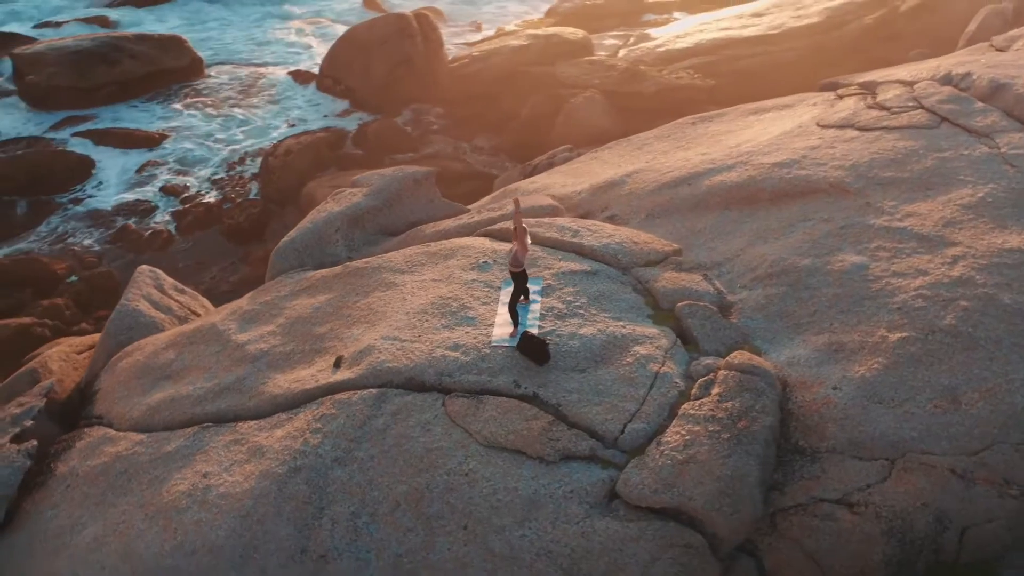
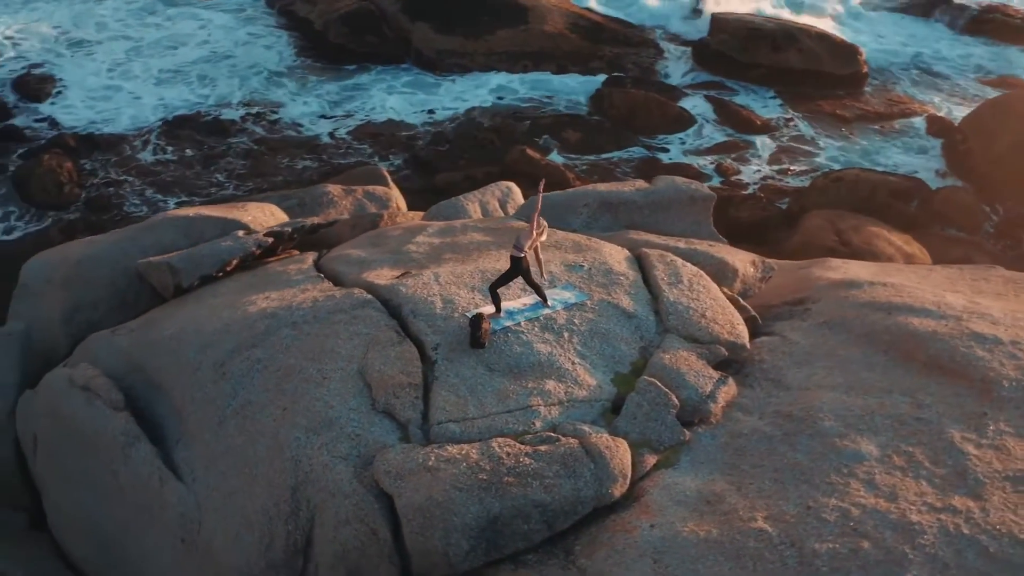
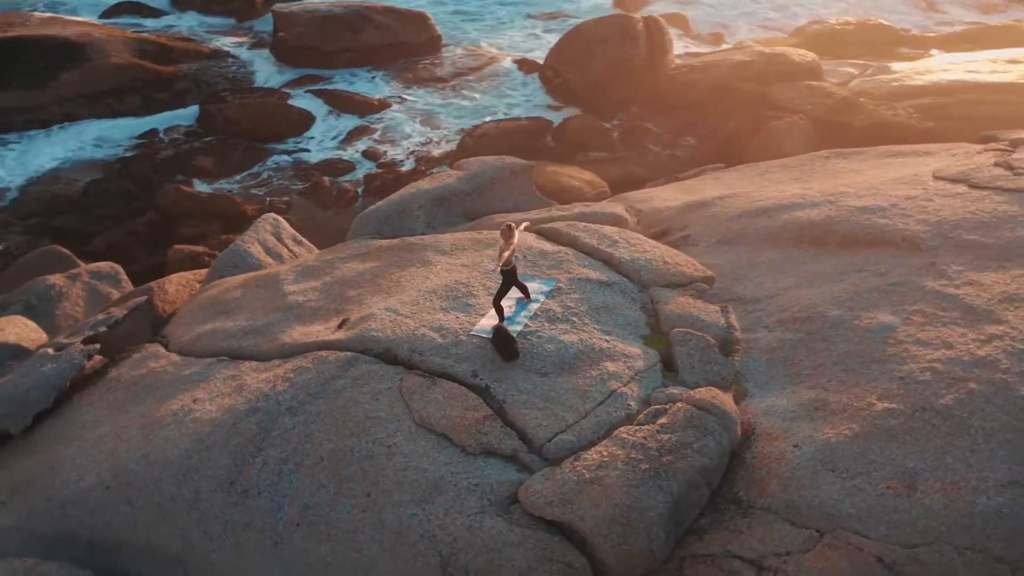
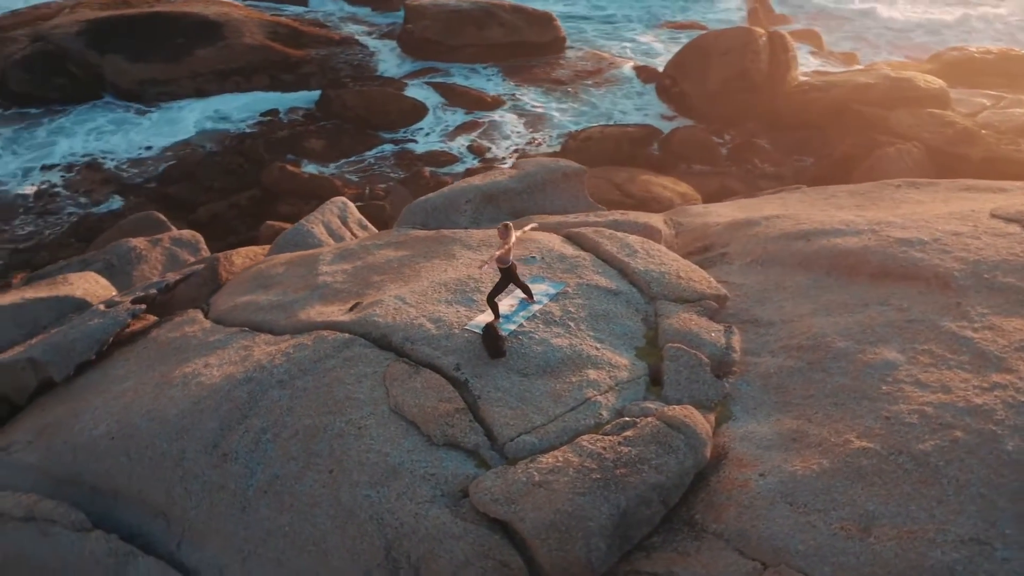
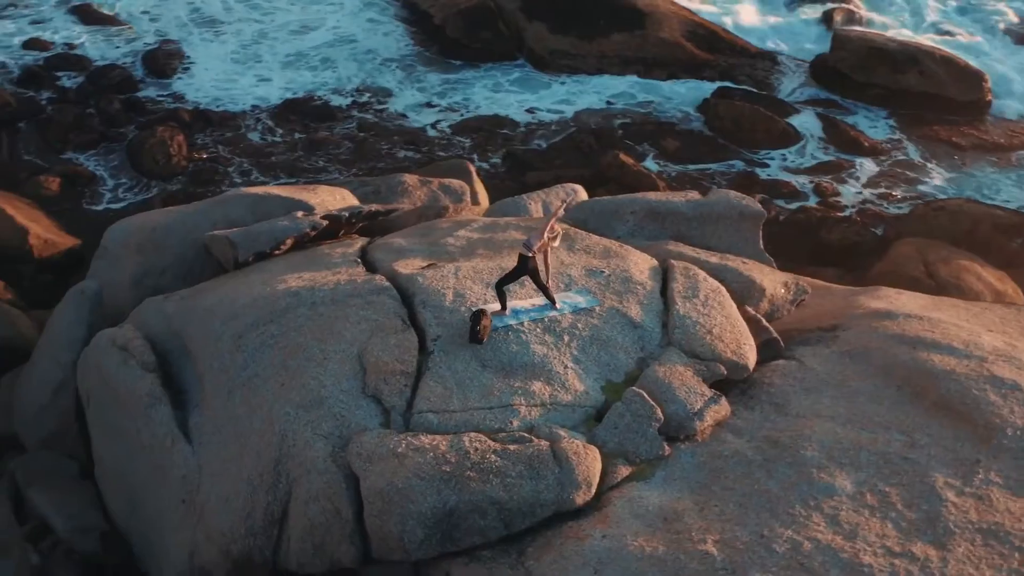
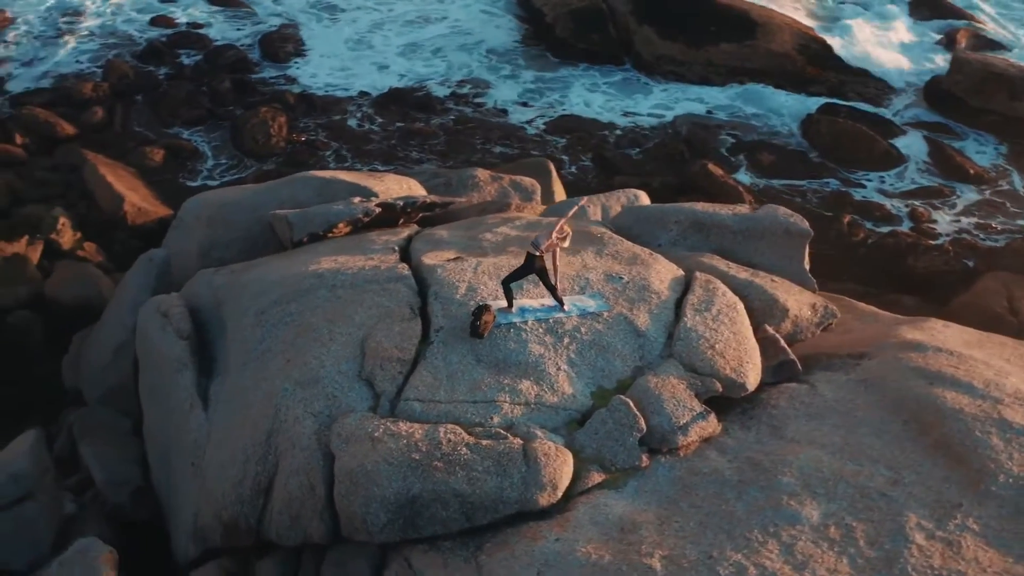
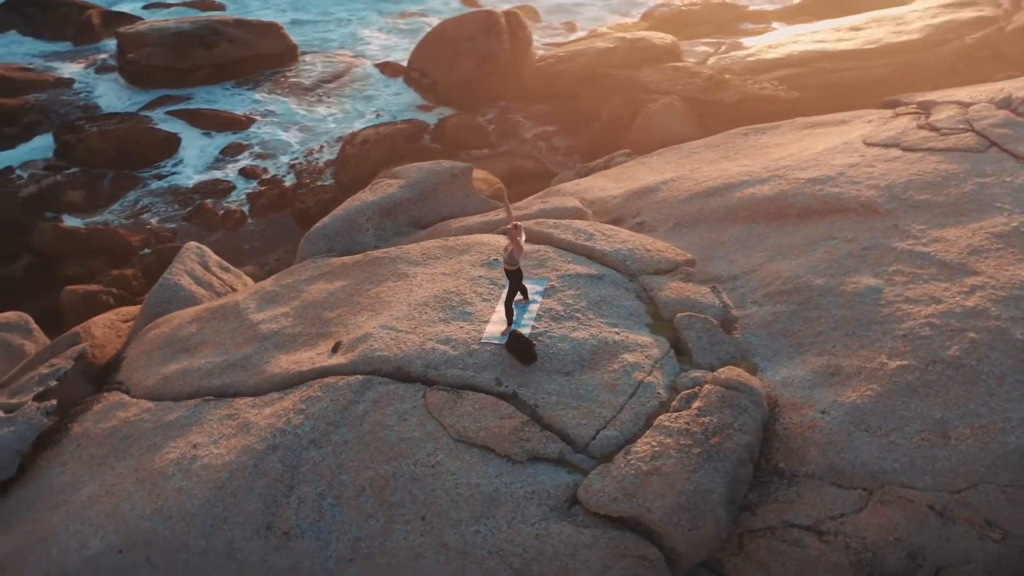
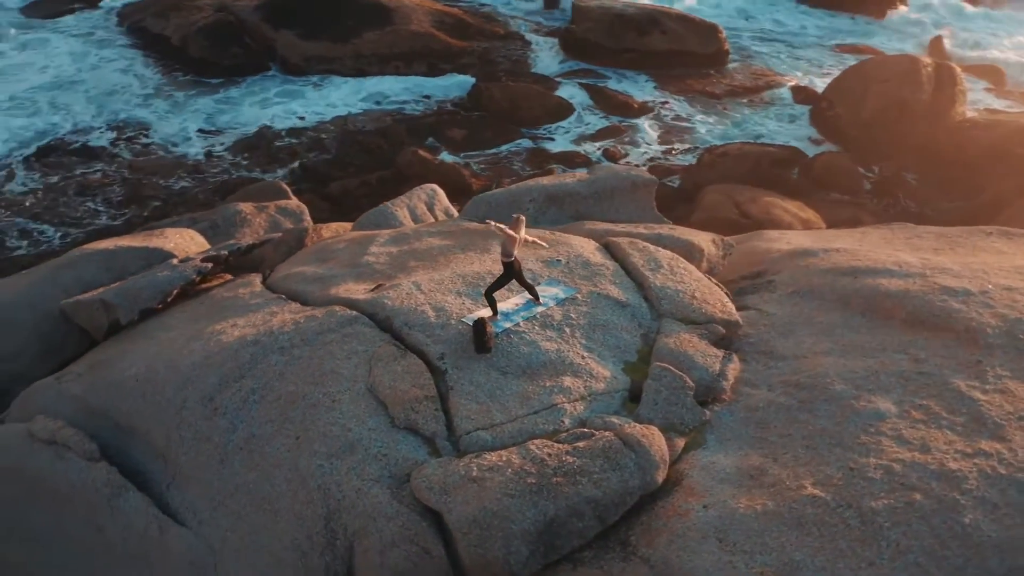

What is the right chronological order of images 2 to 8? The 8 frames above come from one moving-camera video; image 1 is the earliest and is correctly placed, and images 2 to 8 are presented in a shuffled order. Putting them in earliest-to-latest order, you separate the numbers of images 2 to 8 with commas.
7, 3, 4, 8, 2, 5, 6
